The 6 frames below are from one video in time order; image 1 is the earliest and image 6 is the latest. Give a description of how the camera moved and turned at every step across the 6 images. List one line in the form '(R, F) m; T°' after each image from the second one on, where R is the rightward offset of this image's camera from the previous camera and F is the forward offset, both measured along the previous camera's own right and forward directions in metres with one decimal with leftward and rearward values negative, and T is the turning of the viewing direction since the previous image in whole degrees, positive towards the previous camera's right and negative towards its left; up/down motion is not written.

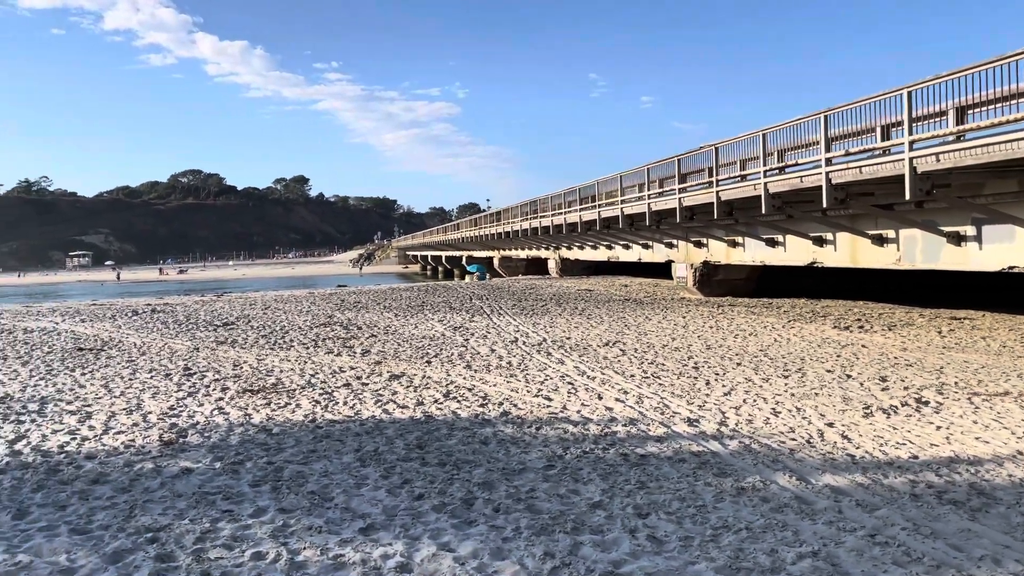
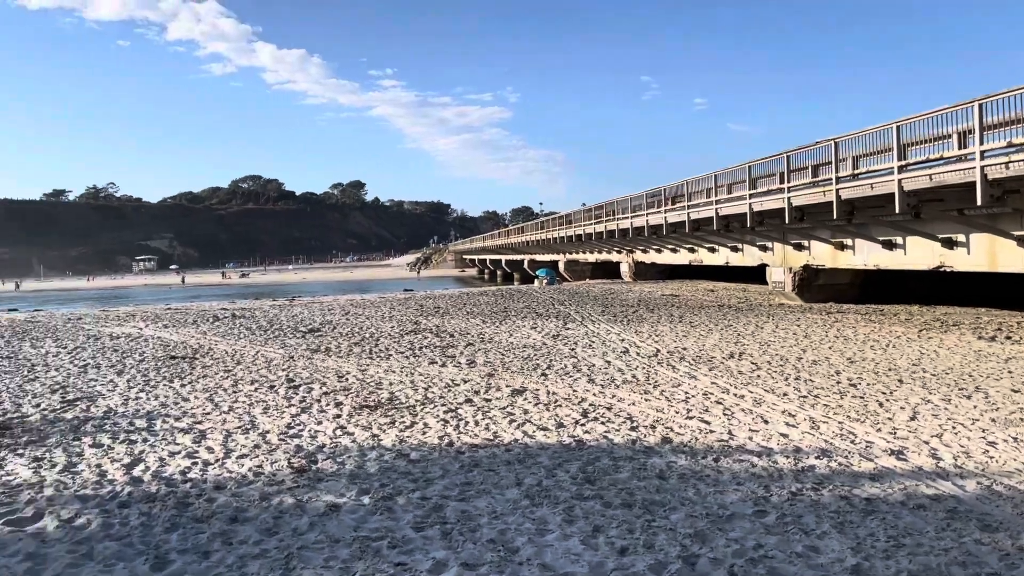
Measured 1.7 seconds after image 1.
(-0.9, +0.9) m; -4°
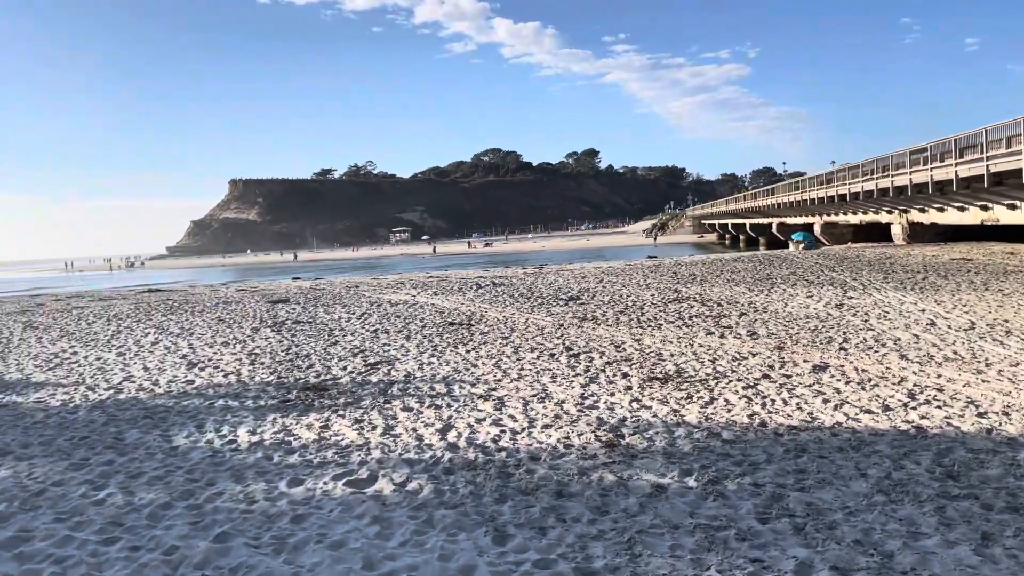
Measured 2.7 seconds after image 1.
(-0.6, +0.3) m; -16°
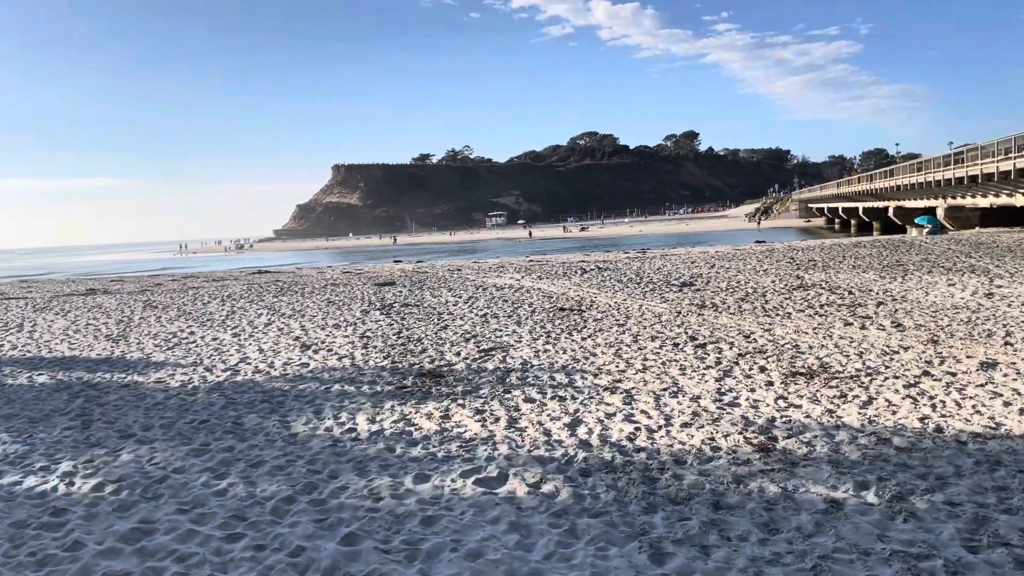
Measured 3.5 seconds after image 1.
(-0.3, +0.5) m; -7°
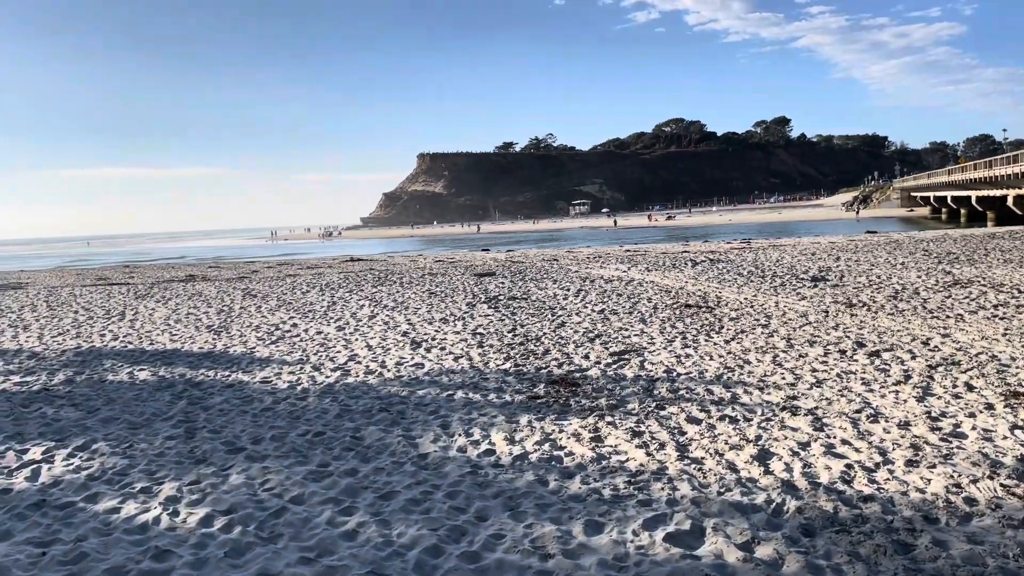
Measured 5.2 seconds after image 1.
(-0.6, +1.0) m; -6°
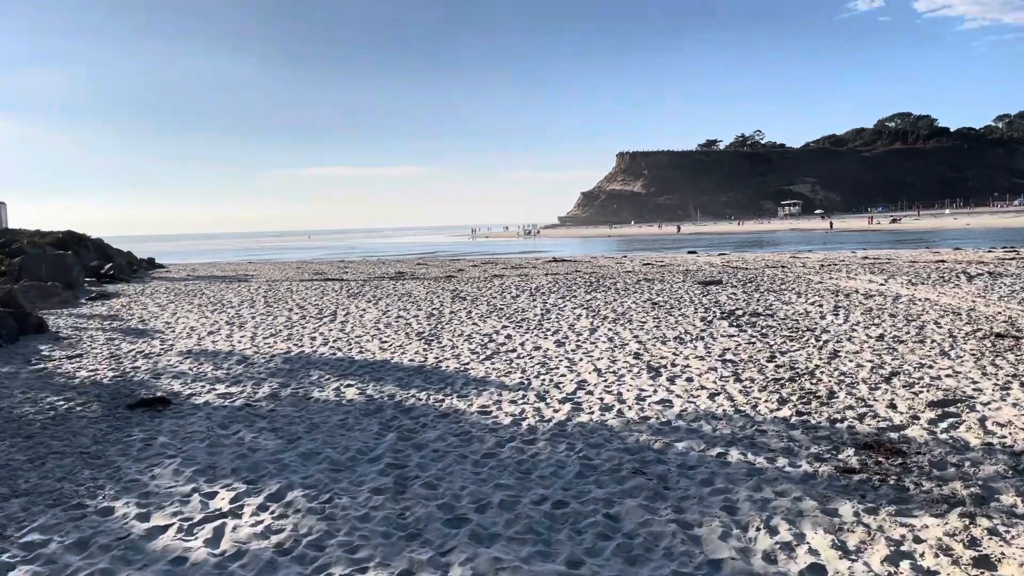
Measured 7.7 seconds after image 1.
(-0.7, +1.6) m; -13°
